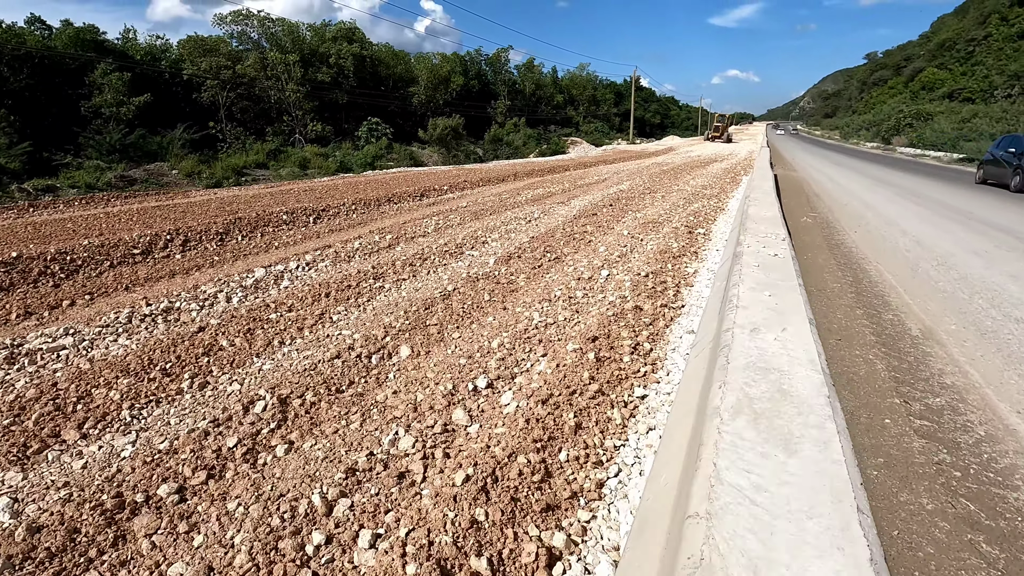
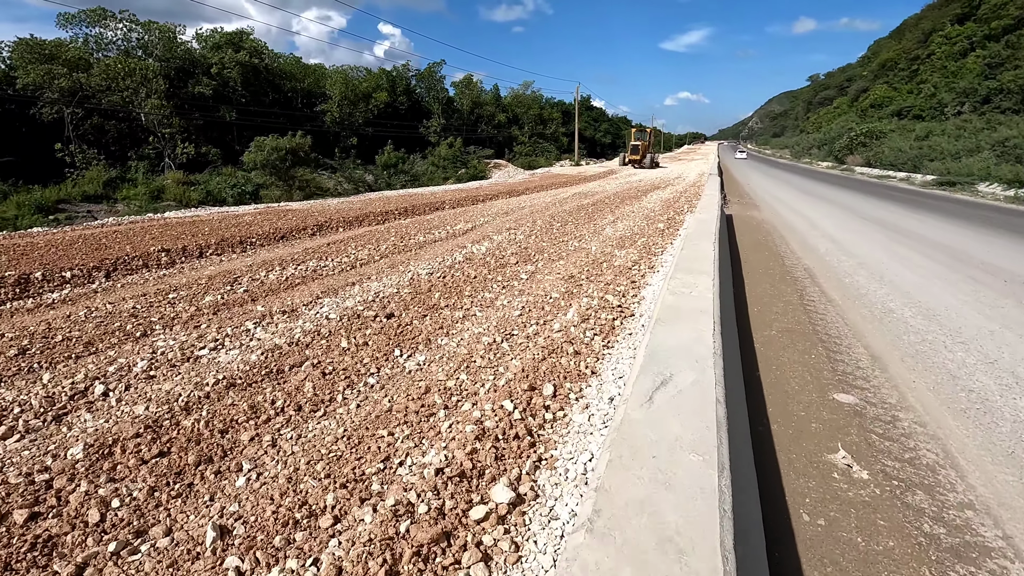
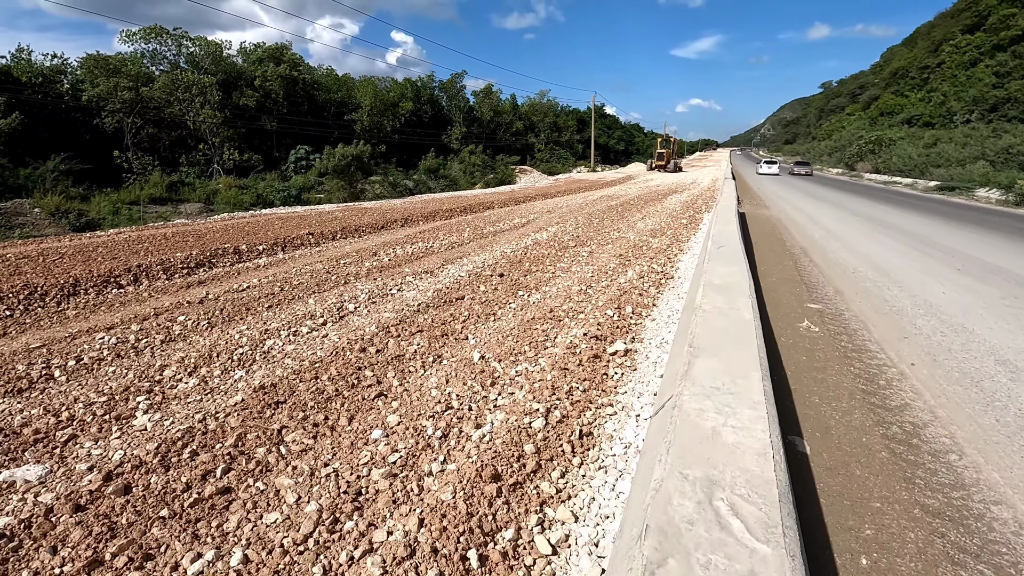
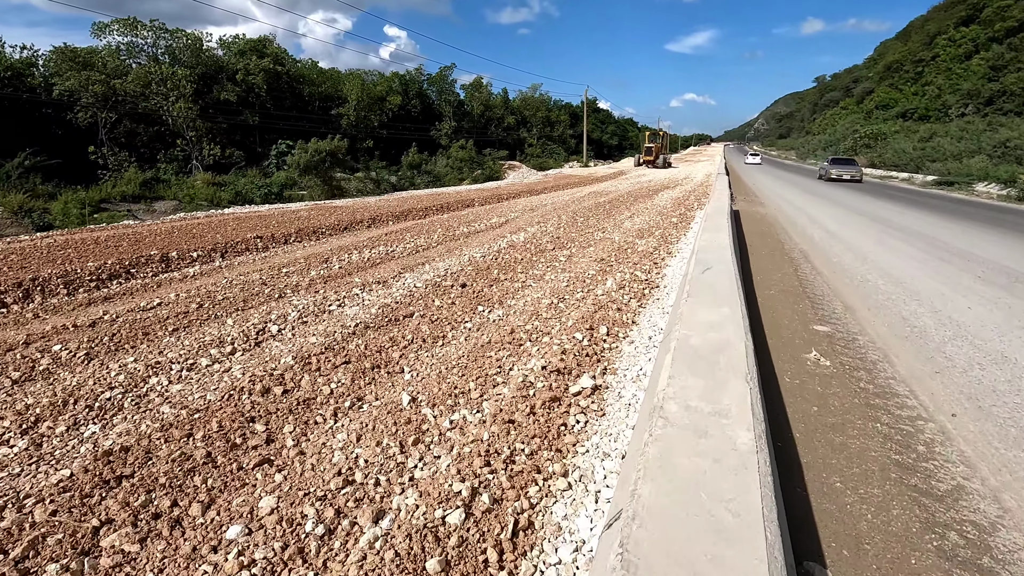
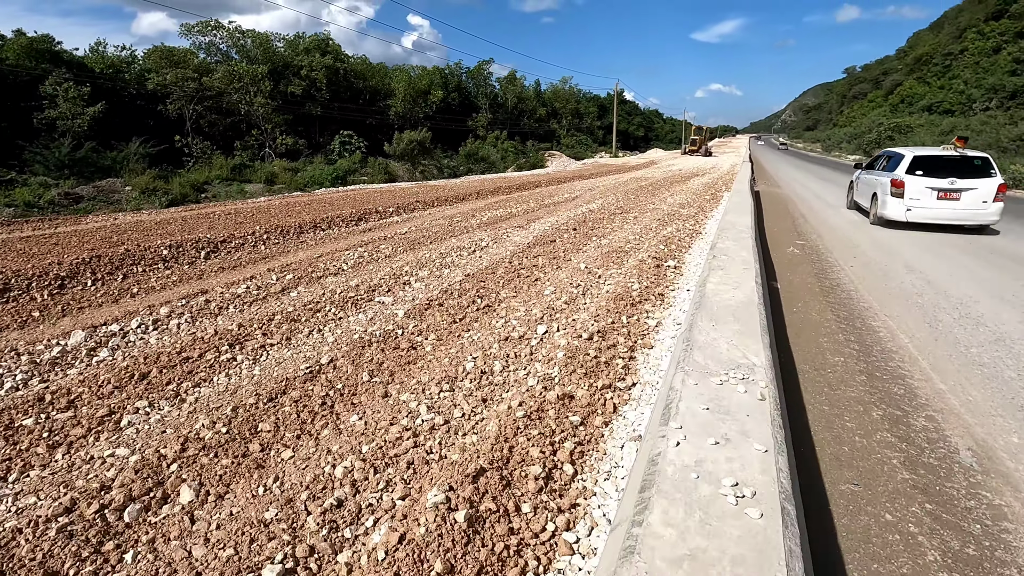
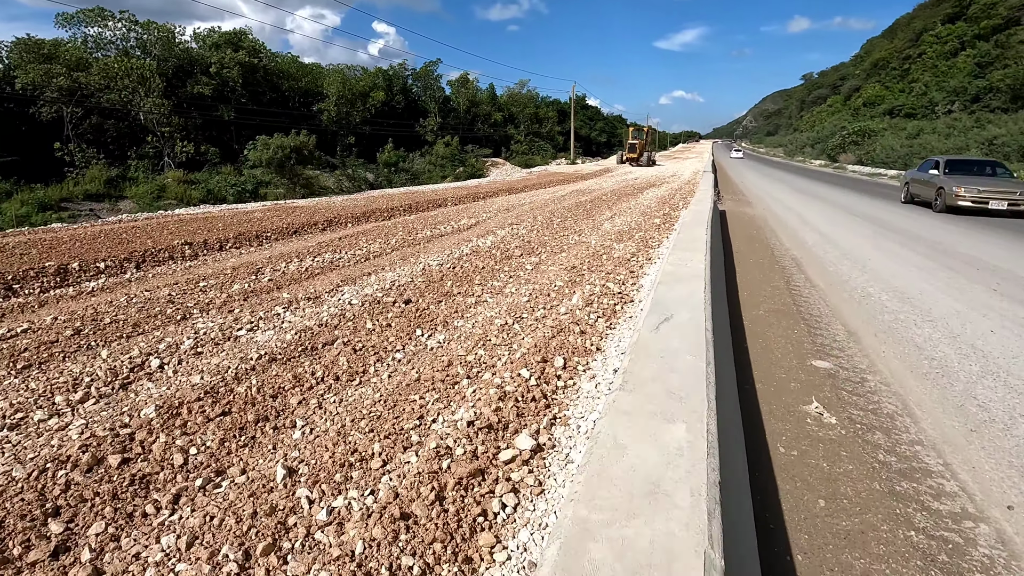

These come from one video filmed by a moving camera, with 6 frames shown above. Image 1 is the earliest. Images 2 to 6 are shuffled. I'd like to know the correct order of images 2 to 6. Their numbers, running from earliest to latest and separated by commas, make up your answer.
5, 3, 4, 6, 2
